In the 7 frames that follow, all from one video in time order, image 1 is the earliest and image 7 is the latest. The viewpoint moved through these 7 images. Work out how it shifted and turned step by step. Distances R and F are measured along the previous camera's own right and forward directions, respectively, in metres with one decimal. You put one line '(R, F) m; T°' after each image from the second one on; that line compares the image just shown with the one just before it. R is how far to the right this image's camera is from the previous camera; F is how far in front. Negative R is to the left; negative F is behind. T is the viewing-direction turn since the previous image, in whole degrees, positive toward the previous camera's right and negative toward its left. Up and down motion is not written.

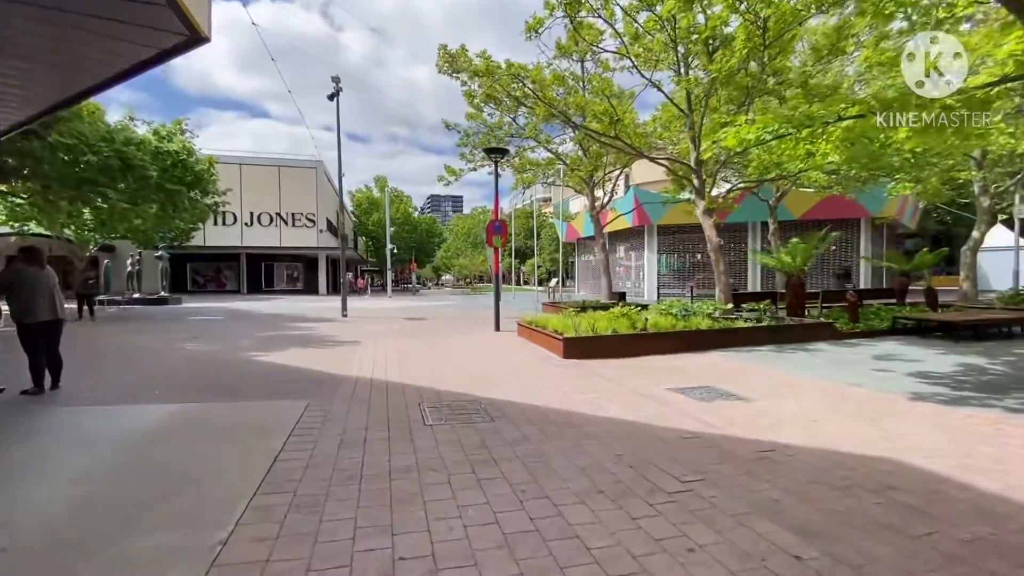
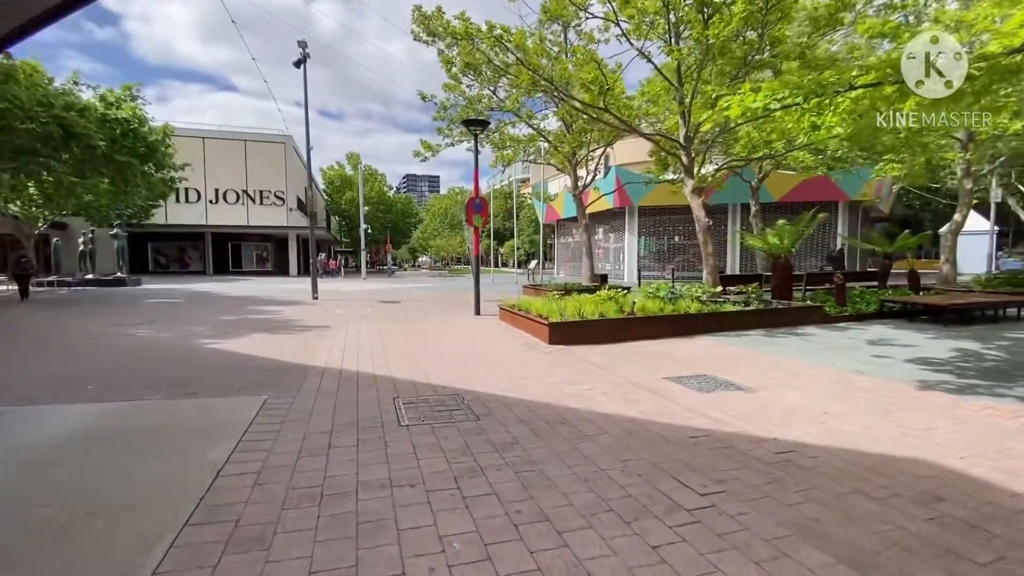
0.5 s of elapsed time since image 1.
(-0.1, +0.7) m; +3°
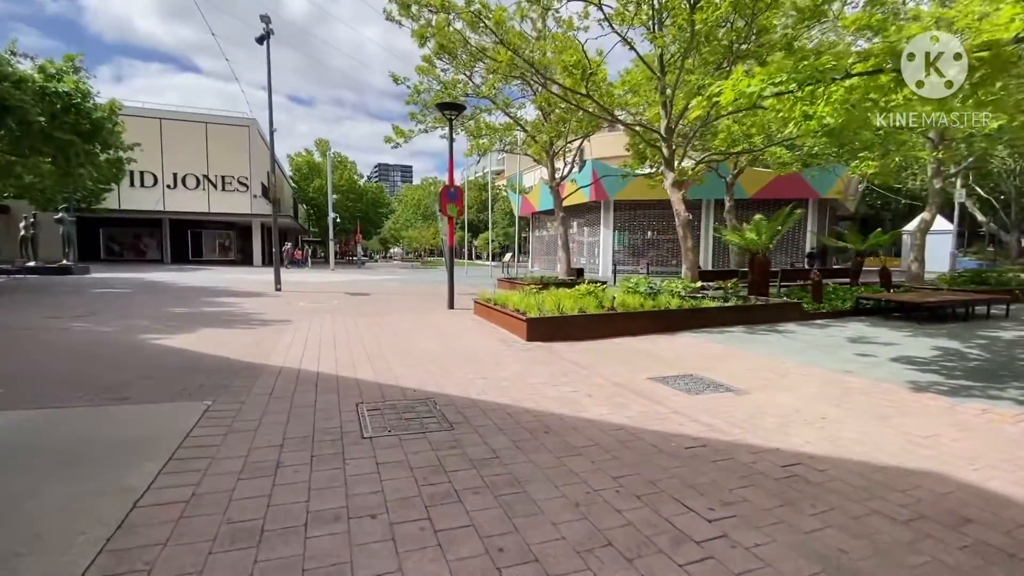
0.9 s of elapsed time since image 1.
(-0.1, +0.5) m; +3°
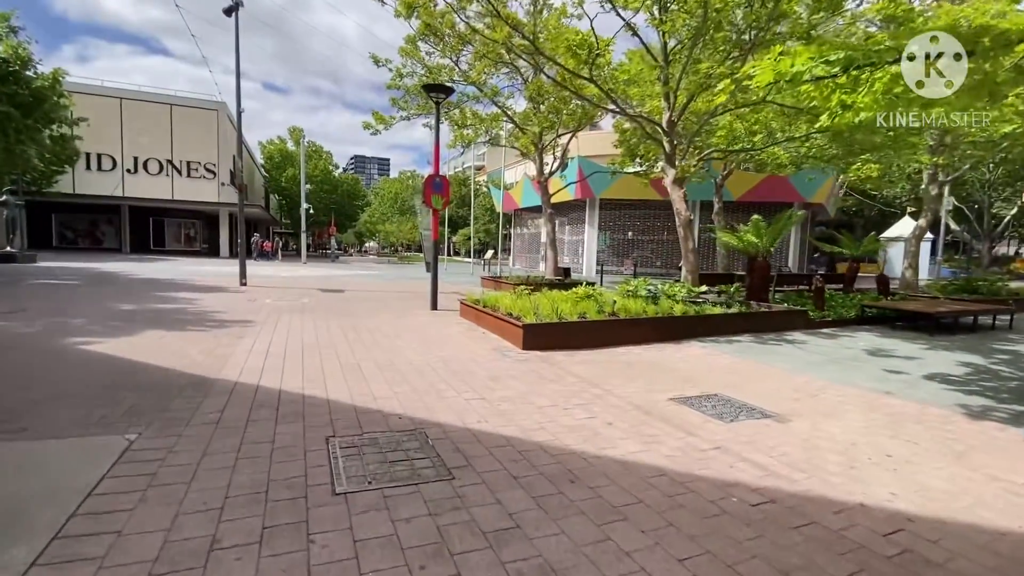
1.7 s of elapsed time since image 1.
(-0.3, +1.0) m; +3°
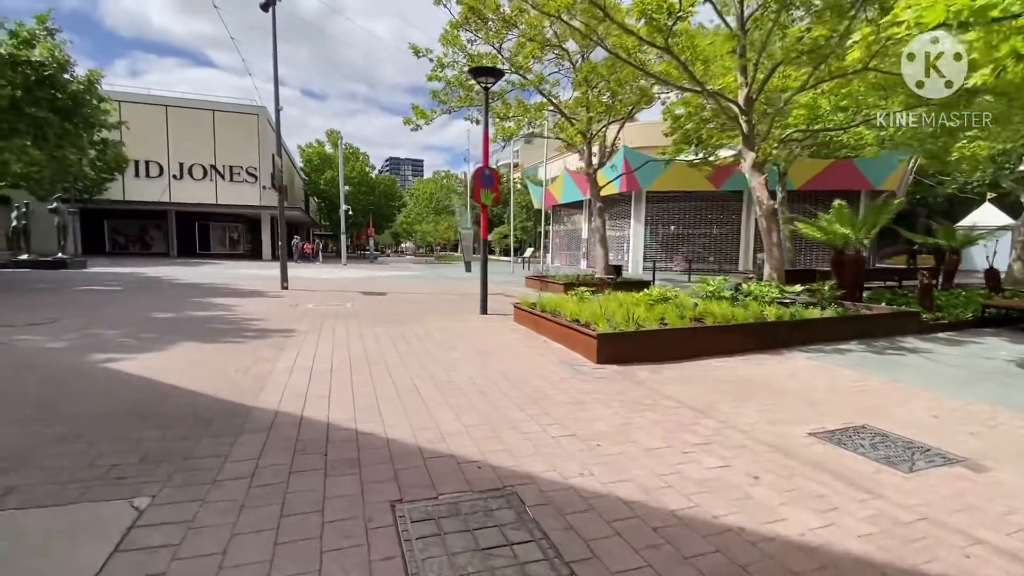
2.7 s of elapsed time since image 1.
(-0.6, +1.1) m; -4°
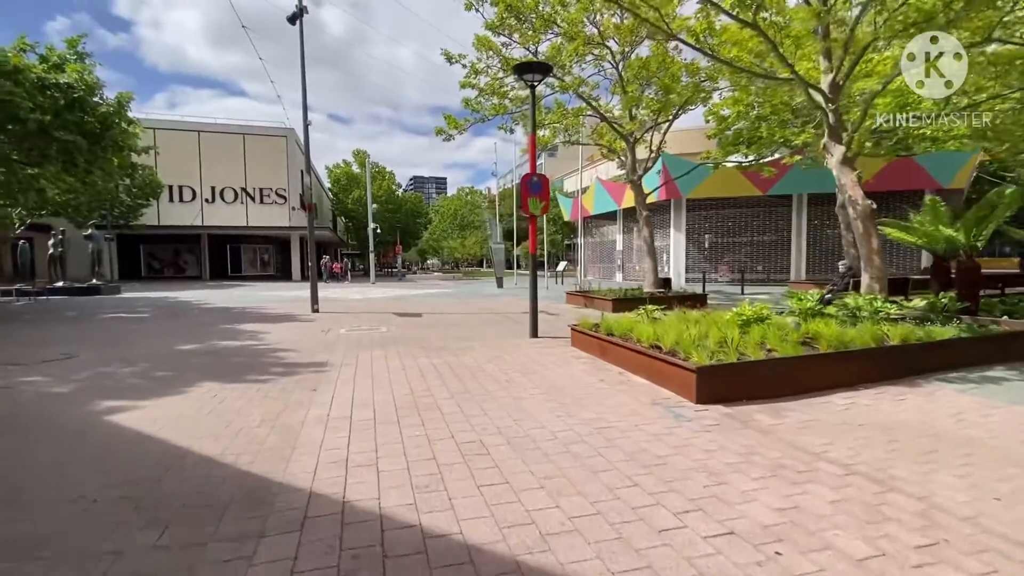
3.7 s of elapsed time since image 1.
(-0.6, +1.2) m; -3°
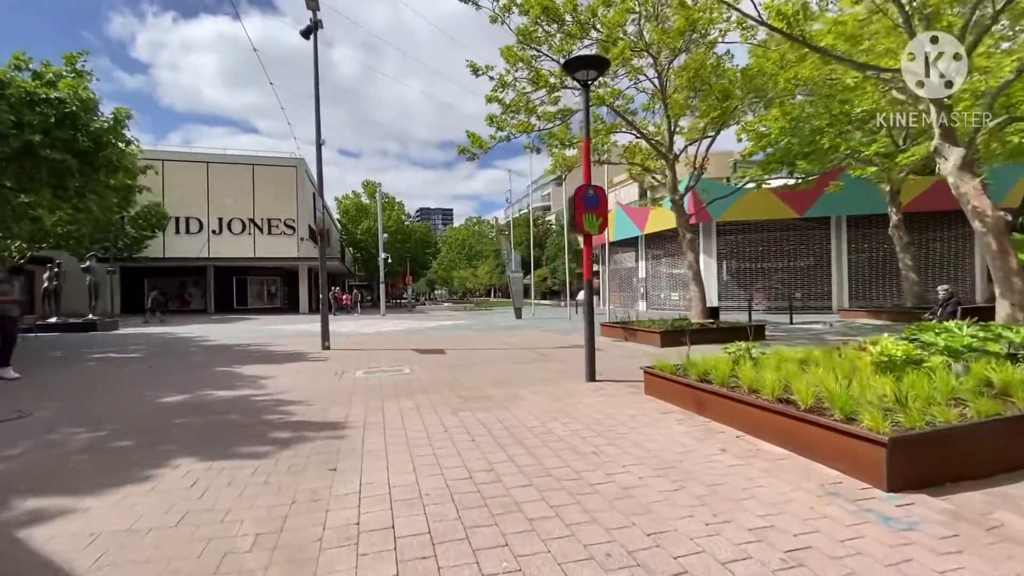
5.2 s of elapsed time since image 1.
(-0.8, +1.7) m; -1°
